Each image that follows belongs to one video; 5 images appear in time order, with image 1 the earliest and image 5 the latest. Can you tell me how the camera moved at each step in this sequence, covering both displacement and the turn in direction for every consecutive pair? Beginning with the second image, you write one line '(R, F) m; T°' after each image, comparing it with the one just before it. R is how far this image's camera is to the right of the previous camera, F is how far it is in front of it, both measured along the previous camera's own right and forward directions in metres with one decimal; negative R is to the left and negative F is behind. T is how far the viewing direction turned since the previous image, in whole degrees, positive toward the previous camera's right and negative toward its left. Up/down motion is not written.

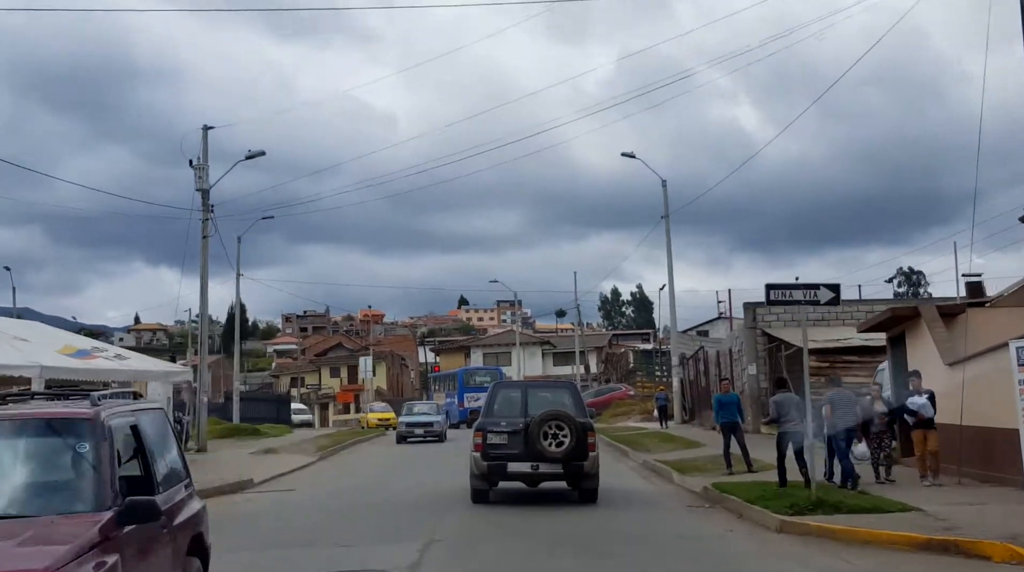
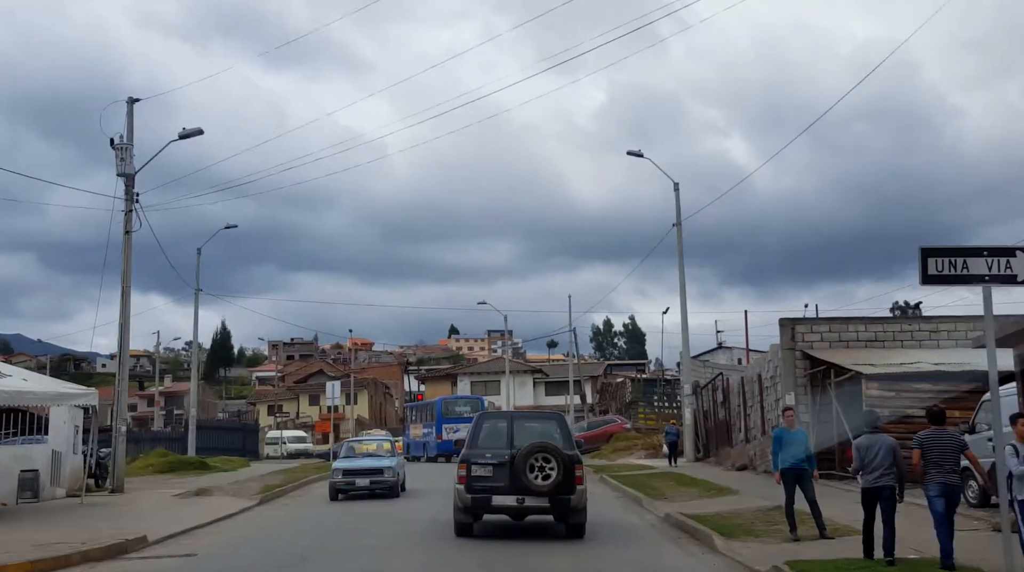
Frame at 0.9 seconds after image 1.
(+0.1, +5.0) m; 0°
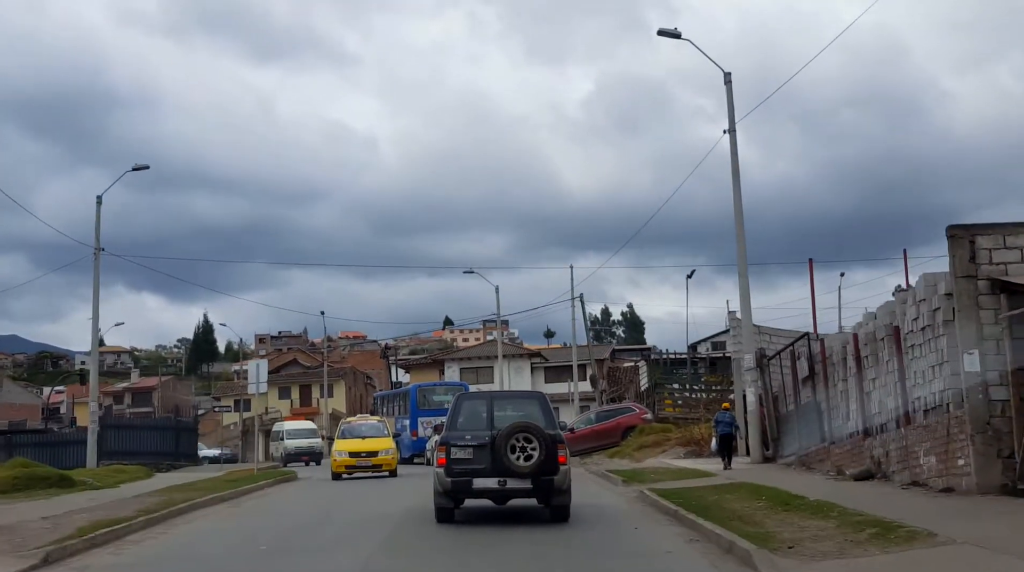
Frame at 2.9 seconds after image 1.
(+0.1, +9.9) m; 0°
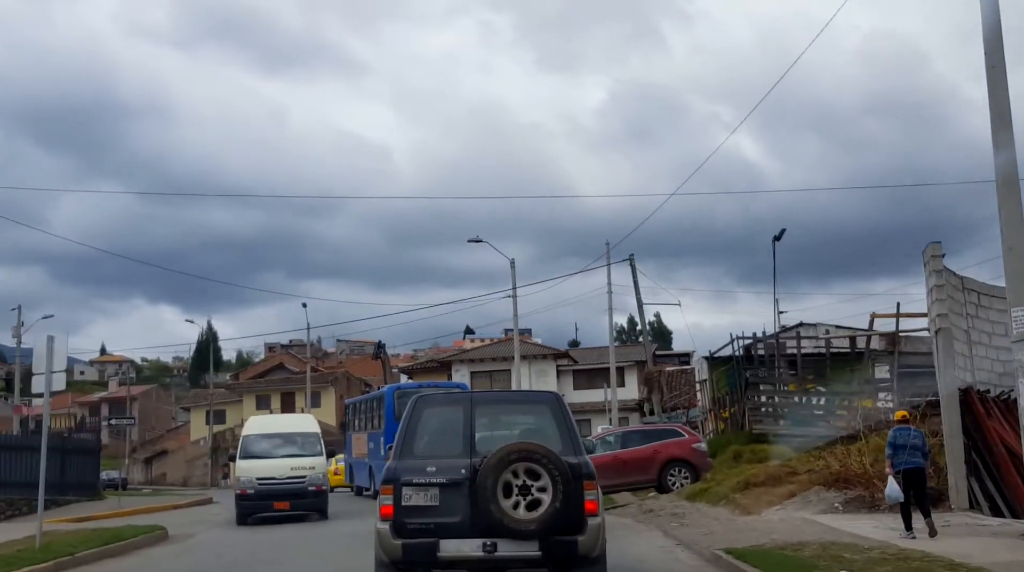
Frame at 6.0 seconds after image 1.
(+0.1, +12.7) m; -1°
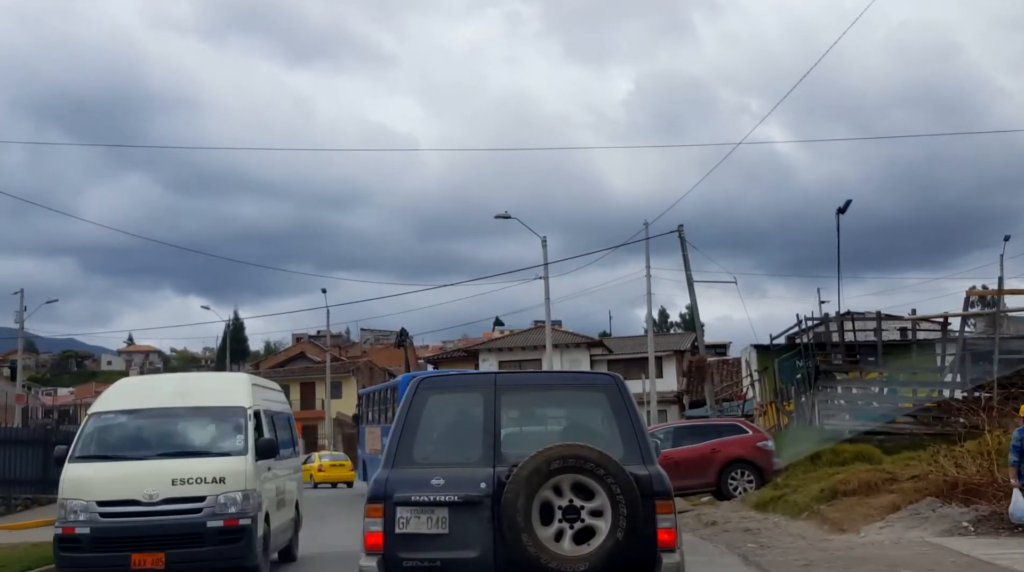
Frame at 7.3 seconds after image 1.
(-0.1, +3.4) m; -2°
